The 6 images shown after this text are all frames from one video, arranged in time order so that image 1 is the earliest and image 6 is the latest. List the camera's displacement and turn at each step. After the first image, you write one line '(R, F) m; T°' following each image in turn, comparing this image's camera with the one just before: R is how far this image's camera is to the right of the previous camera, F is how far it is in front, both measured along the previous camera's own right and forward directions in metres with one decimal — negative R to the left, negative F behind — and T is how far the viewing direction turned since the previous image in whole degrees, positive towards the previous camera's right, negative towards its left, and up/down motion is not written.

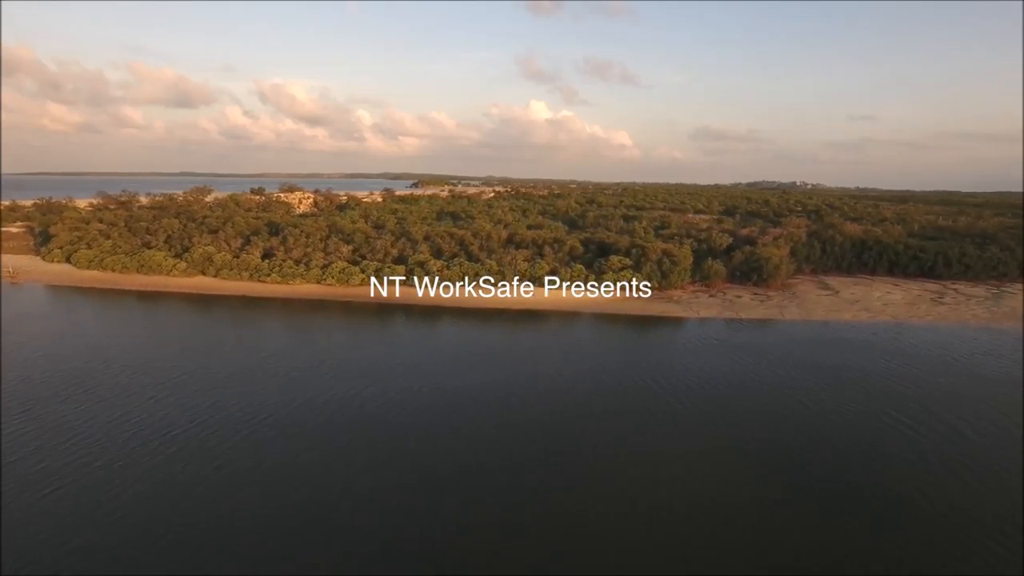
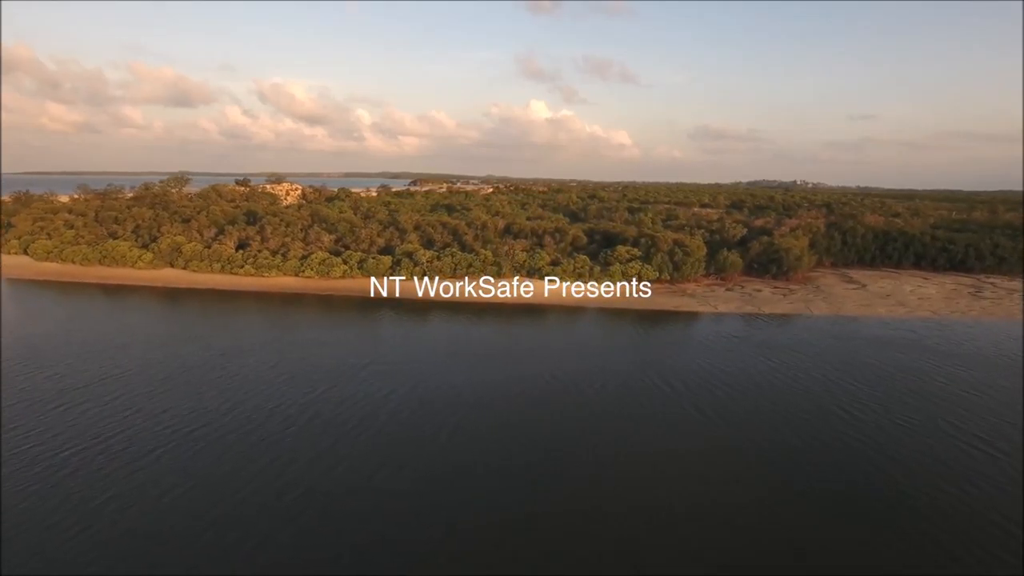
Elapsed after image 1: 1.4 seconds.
(+0.1, +2.5) m; 0°
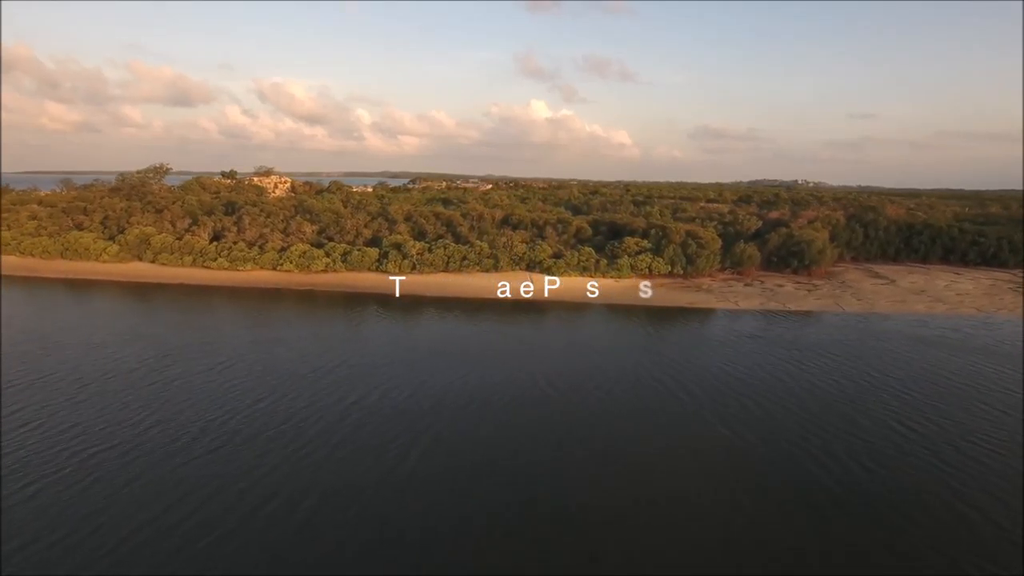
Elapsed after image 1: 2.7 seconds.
(+0.1, +2.2) m; 0°
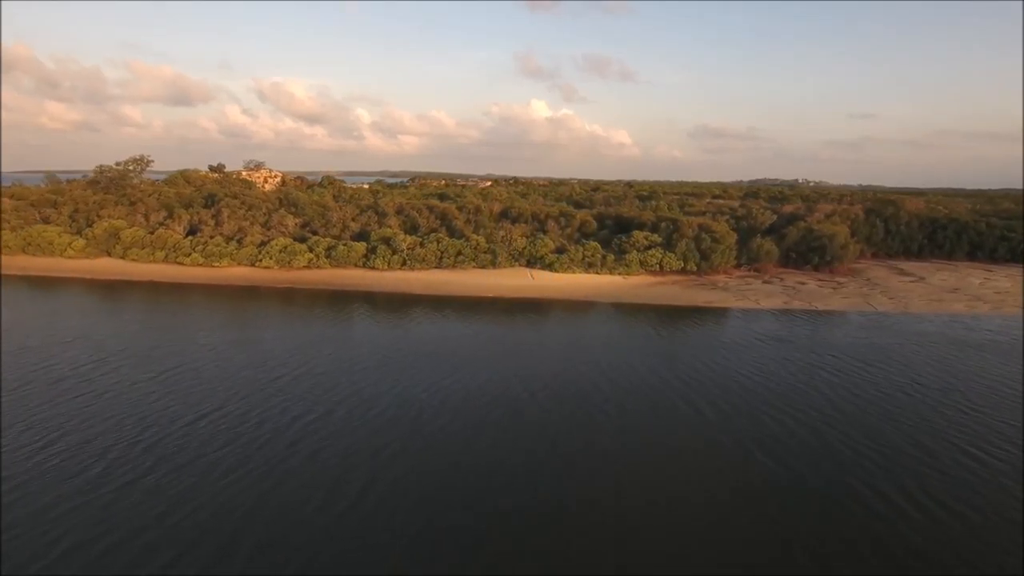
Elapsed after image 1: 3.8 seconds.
(0.0, +1.9) m; 0°
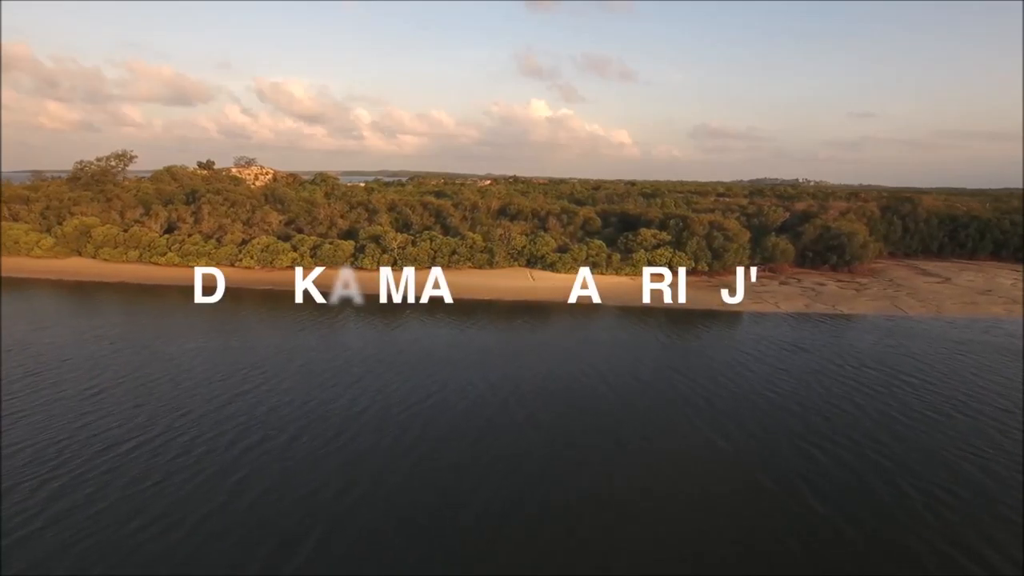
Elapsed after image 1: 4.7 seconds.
(0.0, +1.5) m; 0°
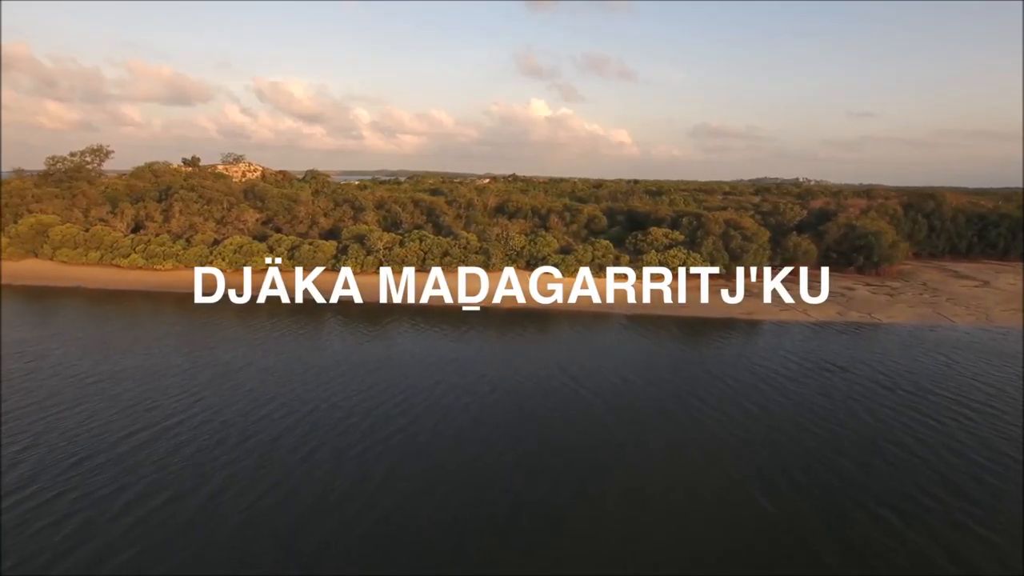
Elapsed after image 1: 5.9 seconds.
(+0.1, +1.9) m; 0°
